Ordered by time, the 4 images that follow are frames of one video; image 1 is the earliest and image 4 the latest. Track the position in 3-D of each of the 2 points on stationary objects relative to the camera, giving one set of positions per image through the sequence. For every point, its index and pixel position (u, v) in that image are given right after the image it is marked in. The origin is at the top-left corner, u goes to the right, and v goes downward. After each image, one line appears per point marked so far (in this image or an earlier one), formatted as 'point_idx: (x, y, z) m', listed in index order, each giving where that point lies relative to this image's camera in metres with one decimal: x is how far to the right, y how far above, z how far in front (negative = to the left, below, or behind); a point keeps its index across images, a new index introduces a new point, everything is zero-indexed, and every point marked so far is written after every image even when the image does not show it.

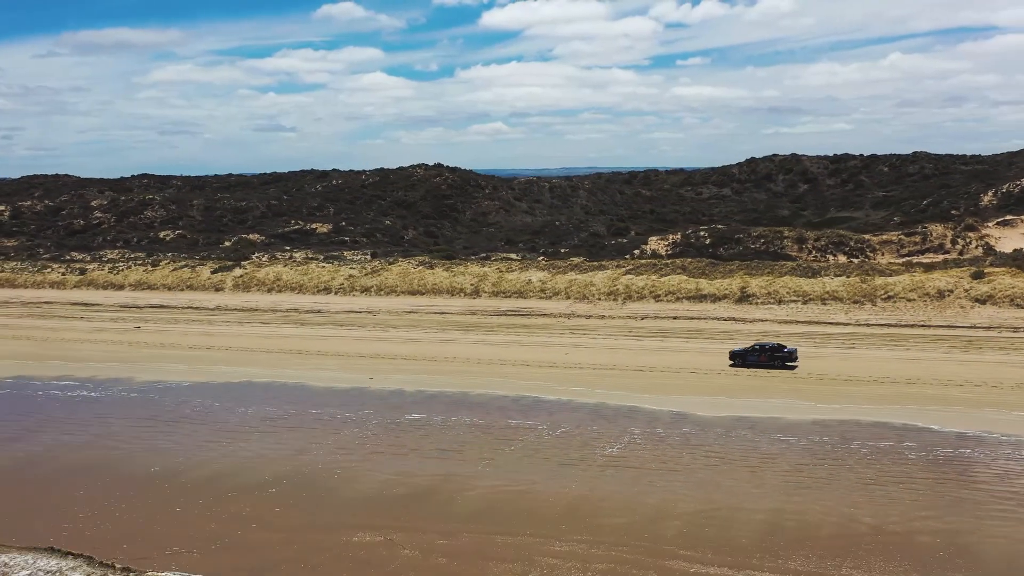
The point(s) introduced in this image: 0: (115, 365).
0: (-6.4, -1.3, +18.6) m
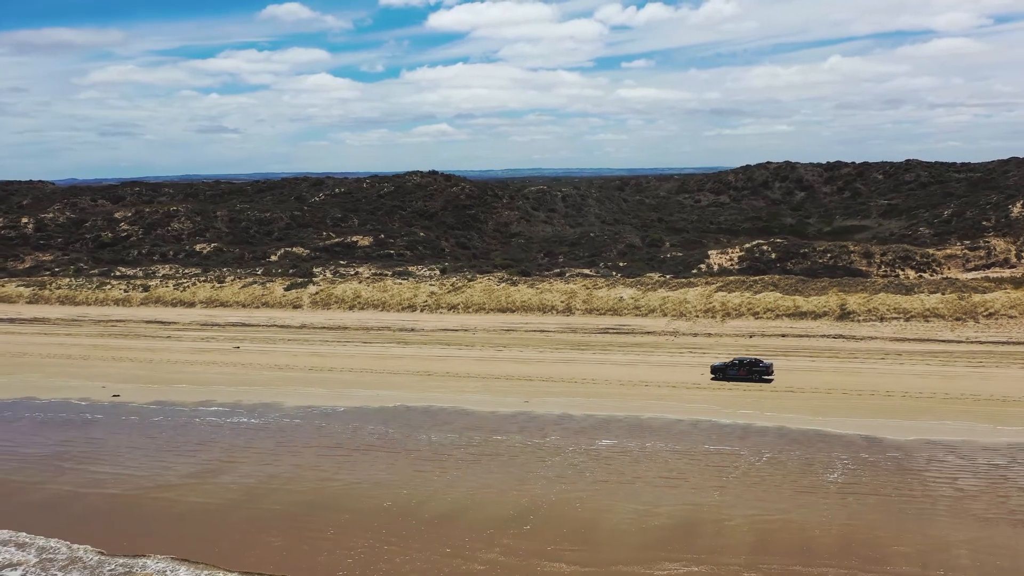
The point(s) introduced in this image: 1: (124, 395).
0: (-4.2, -1.6, +18.6) m
1: (-6.3, -1.7, +18.6) m
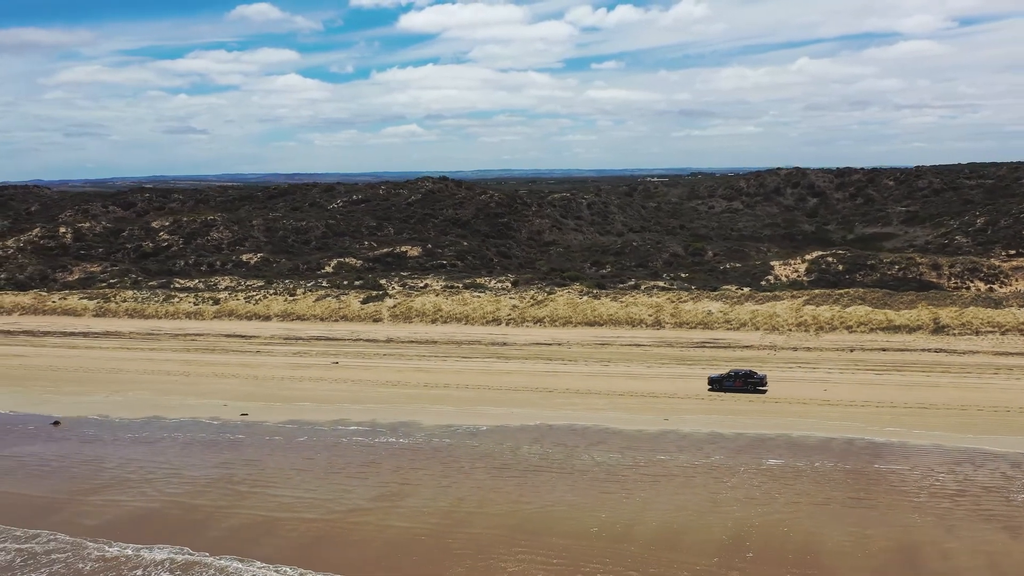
0: (-2.2, -1.9, +18.7) m
1: (-4.2, -2.0, +18.7) m
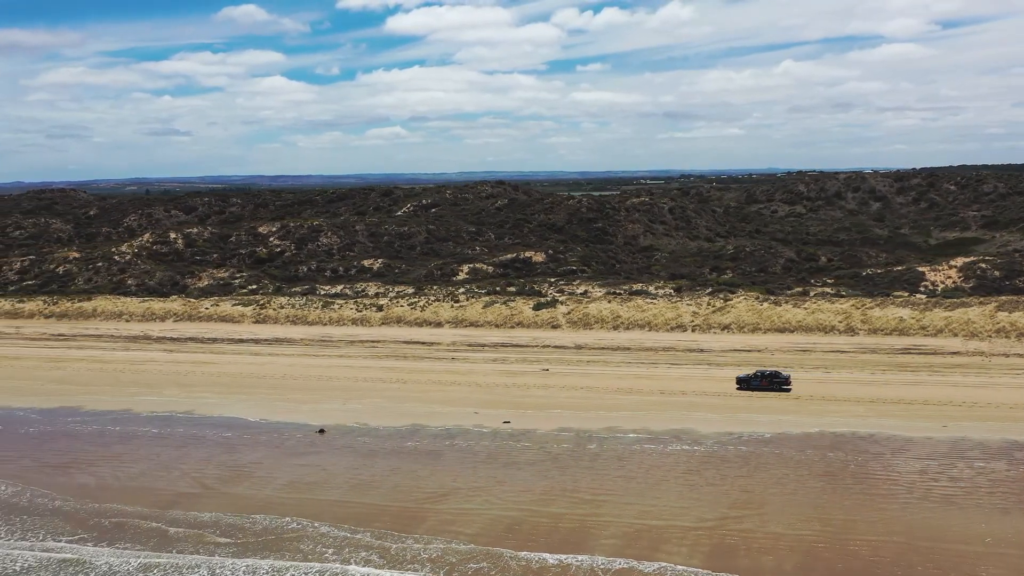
0: (+2.1, -2.1, +19.0) m
1: (0.0, -2.2, +18.9) m
